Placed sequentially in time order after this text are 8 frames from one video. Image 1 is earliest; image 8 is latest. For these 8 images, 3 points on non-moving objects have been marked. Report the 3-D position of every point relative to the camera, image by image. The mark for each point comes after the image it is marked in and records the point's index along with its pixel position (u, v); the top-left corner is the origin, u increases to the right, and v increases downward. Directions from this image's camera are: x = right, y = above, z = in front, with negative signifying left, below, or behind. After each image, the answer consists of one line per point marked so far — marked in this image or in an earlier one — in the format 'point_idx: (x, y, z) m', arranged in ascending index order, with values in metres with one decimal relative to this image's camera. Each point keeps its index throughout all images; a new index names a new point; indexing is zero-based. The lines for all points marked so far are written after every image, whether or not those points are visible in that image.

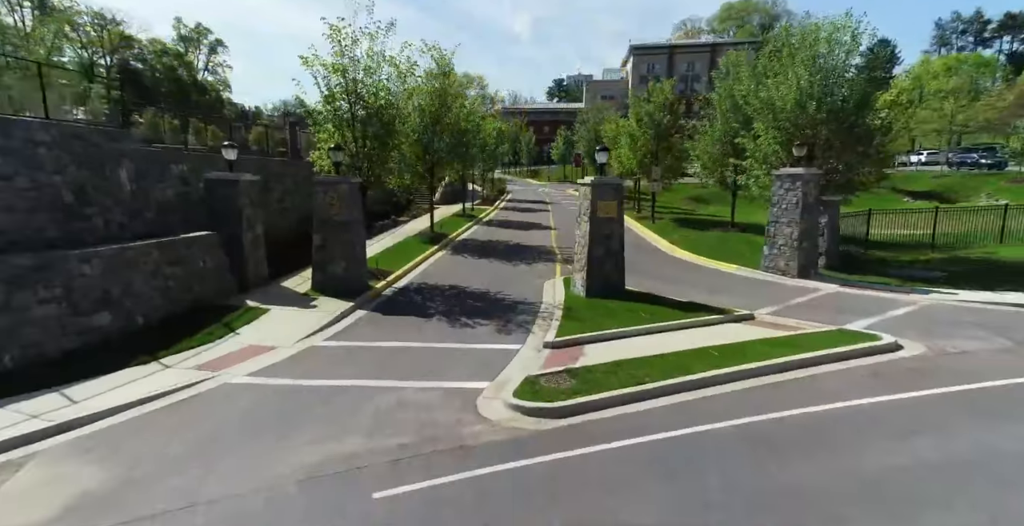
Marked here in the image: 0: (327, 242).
0: (-4.2, +0.5, +12.7) m
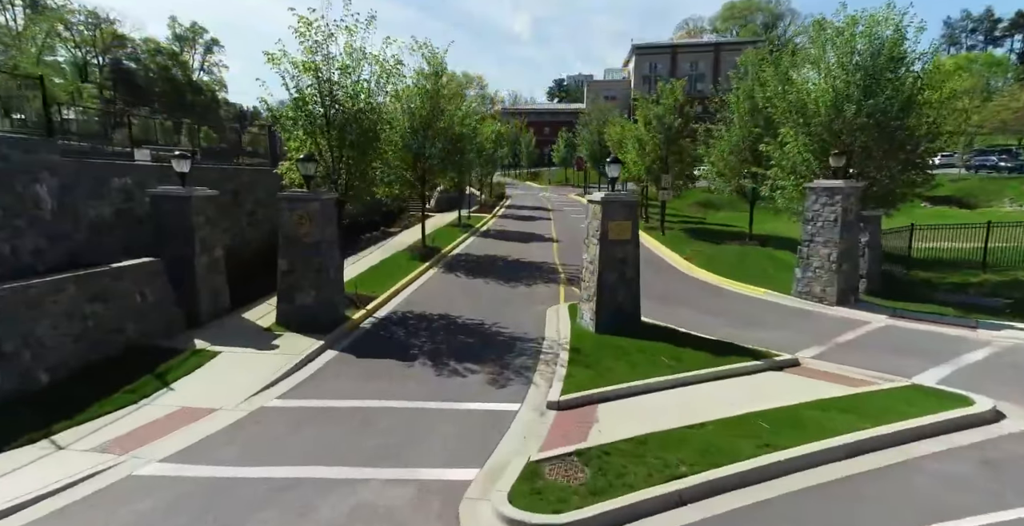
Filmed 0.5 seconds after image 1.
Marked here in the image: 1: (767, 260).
0: (-4.3, -0.1, +11.0) m
1: (+7.6, 0.0, +16.9) m
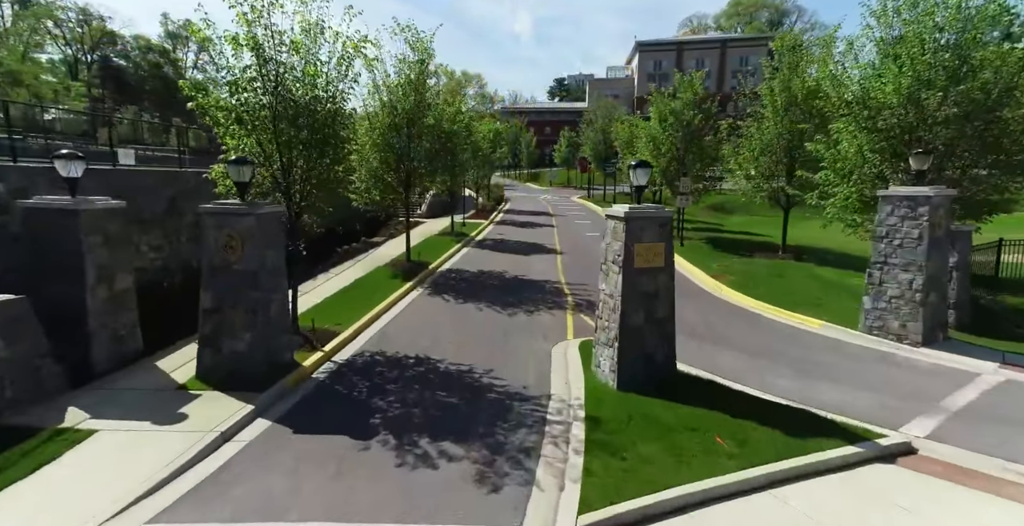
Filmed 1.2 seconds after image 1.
0: (-4.3, -0.6, +8.4) m
1: (+7.6, -0.5, +14.3) m
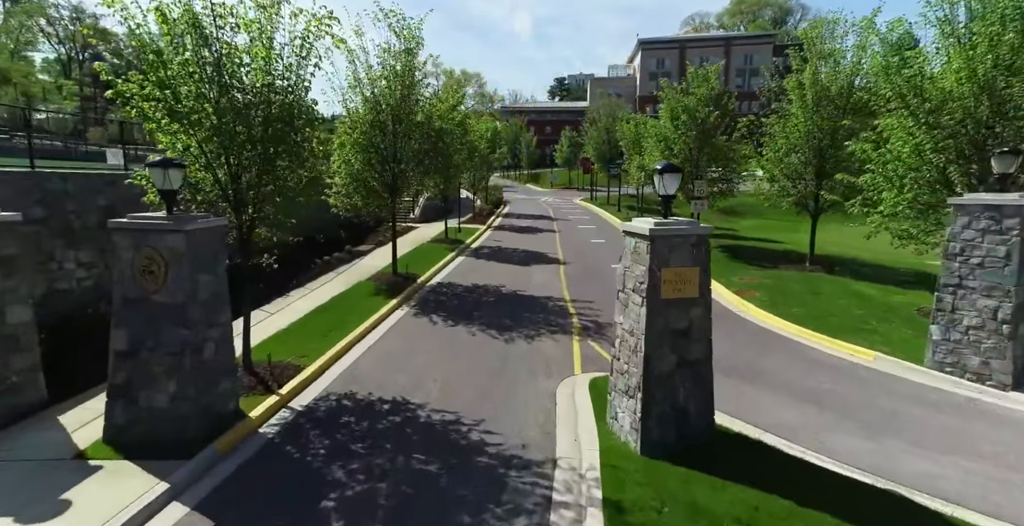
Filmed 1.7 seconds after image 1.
0: (-4.4, -0.9, +6.6) m
1: (+7.5, -0.8, +12.5) m
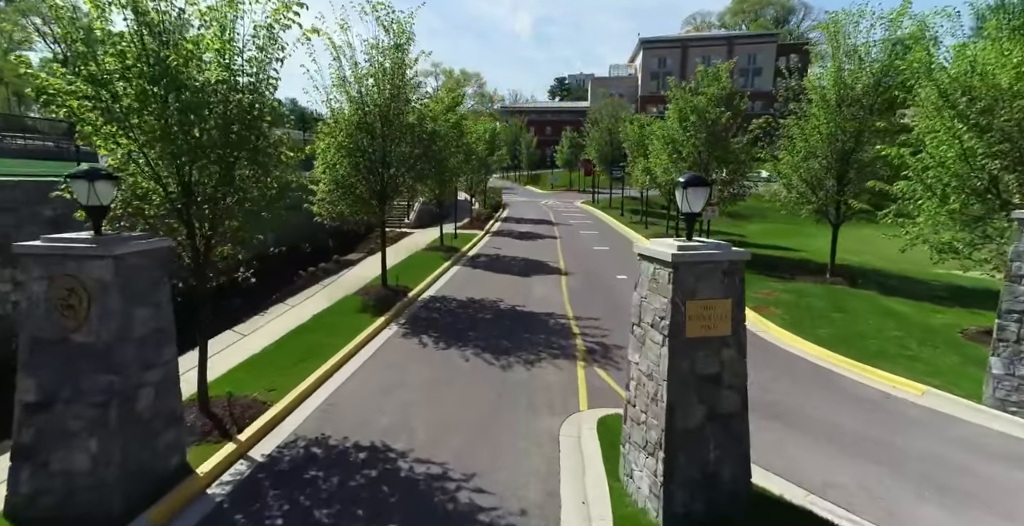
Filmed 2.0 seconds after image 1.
0: (-4.4, -1.3, +5.4) m
1: (+7.5, -1.1, +11.4) m
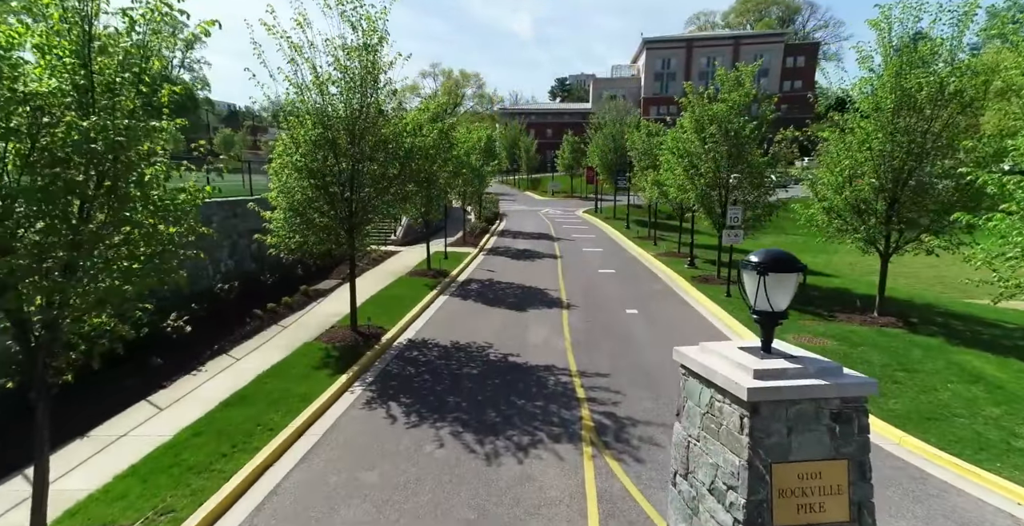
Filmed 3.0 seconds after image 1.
0: (-4.6, -2.1, +3.2) m
1: (+7.3, -2.0, +9.1) m
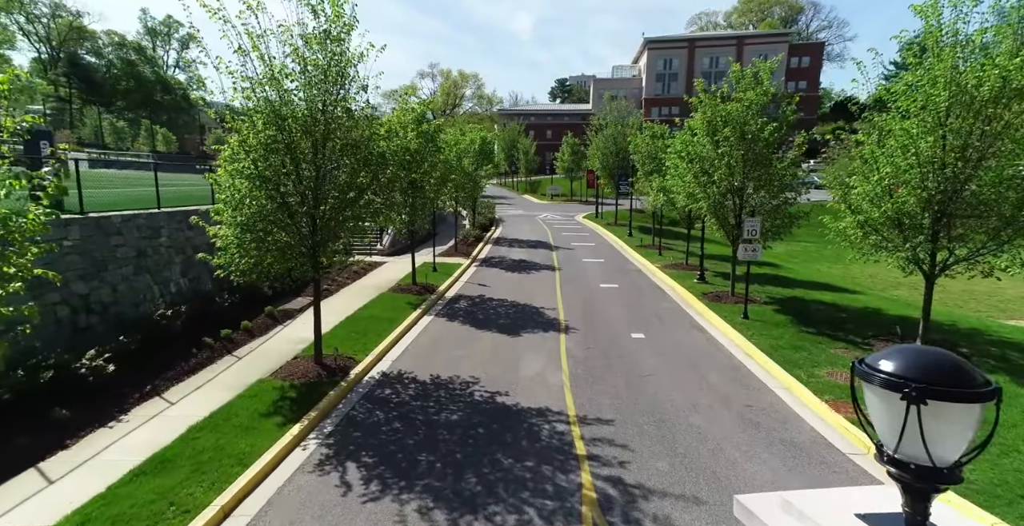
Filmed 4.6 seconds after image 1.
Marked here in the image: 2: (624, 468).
0: (-4.8, -2.5, +1.4) m
1: (+7.1, -2.4, +7.3) m
2: (+1.6, -2.8, +7.8) m
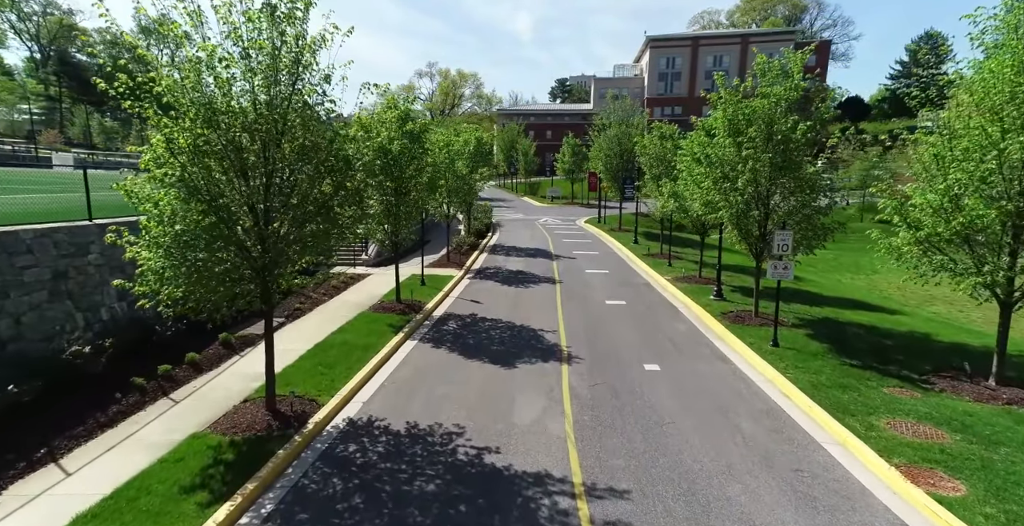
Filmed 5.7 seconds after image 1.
0: (-4.9, -2.9, -0.5) m
1: (+7.0, -2.8, +5.4) m
2: (+1.4, -3.2, +5.9) m
